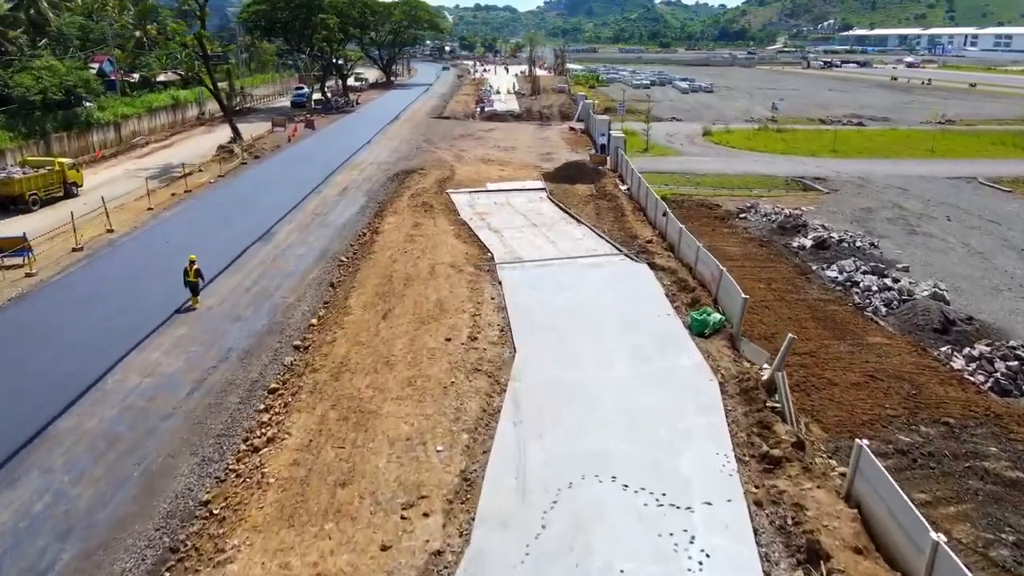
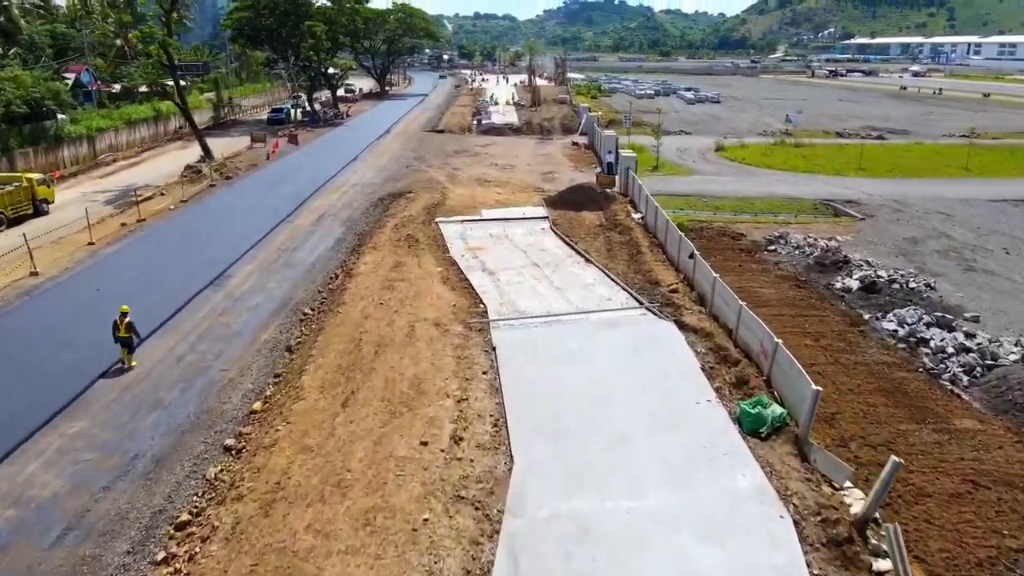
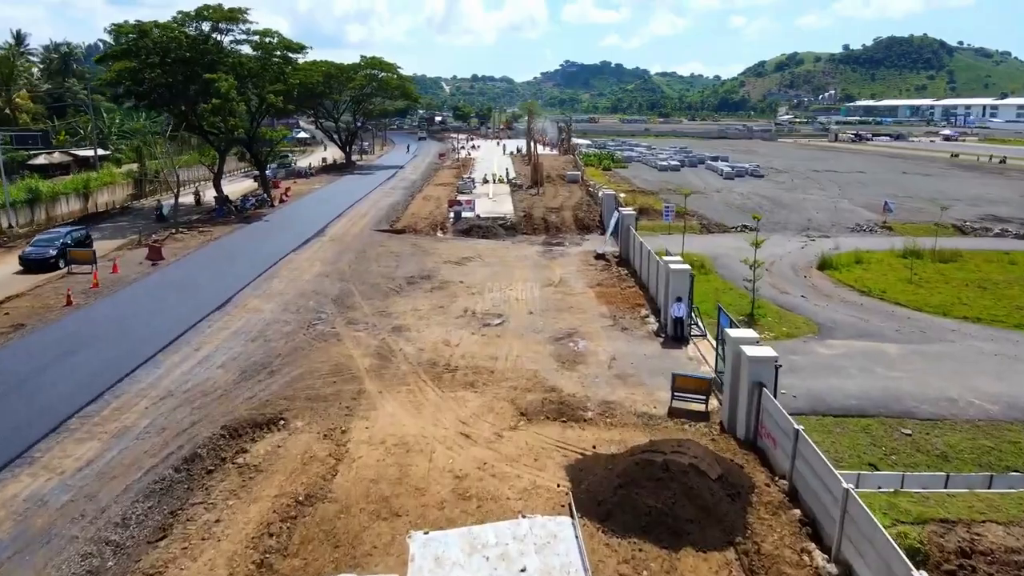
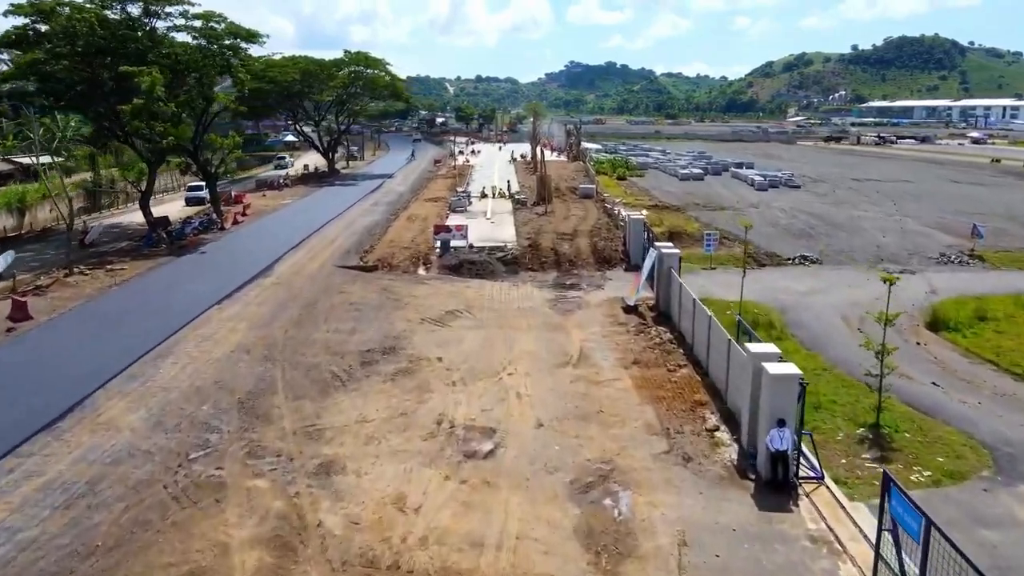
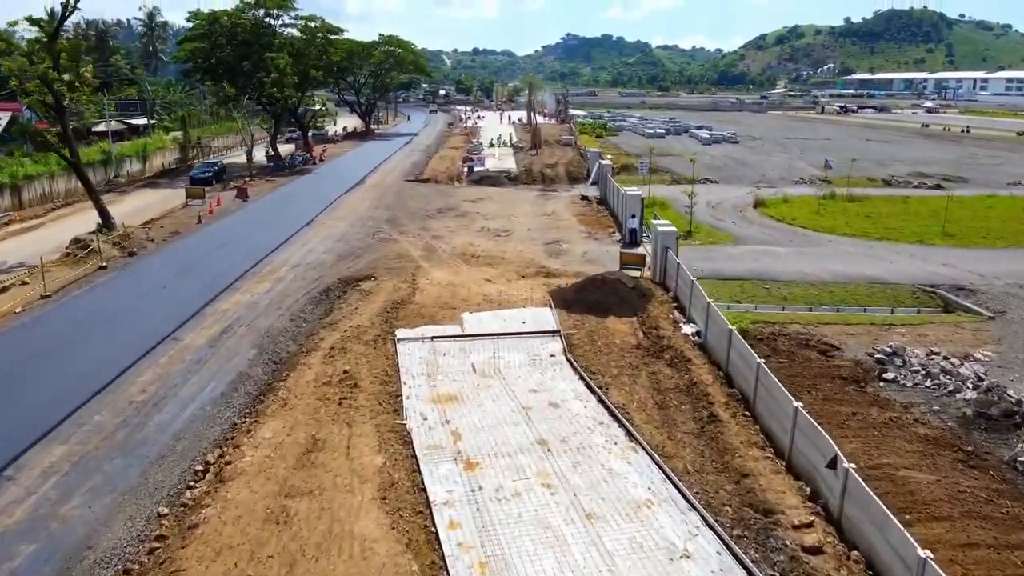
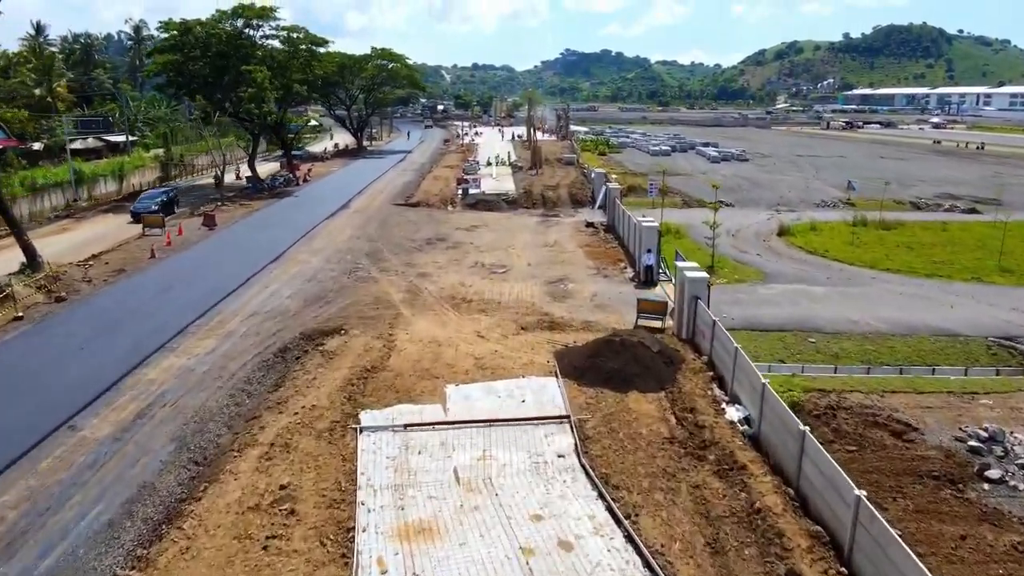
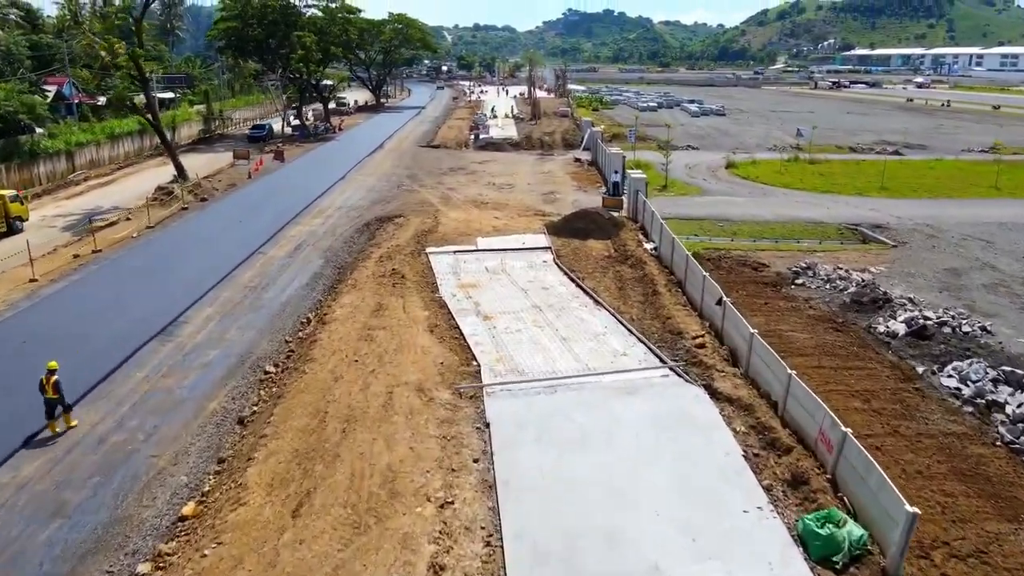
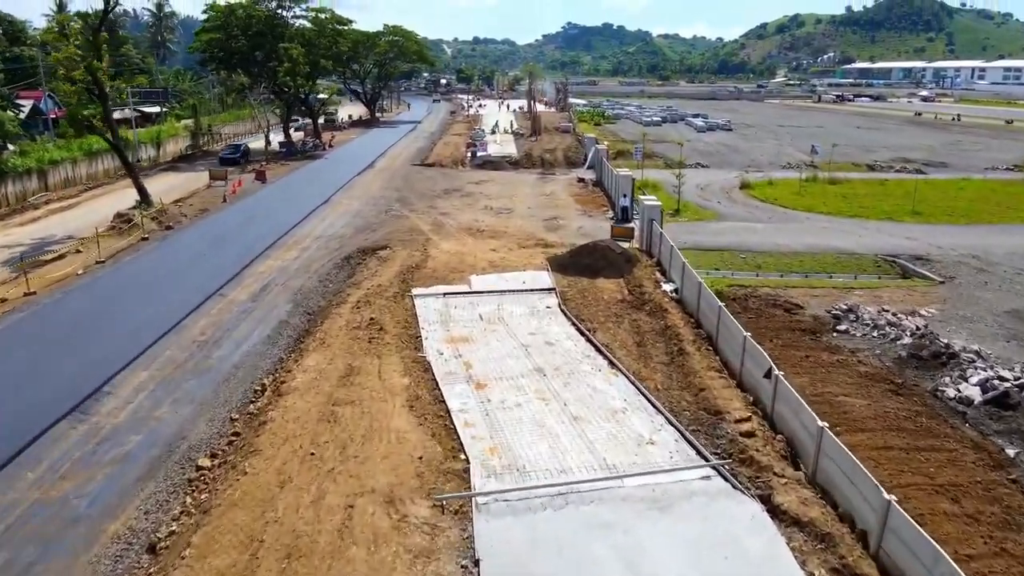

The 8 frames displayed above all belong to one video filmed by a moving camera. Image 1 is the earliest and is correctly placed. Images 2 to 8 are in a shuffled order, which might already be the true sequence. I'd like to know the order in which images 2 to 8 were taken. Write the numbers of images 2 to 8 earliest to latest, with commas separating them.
2, 7, 8, 5, 6, 3, 4
